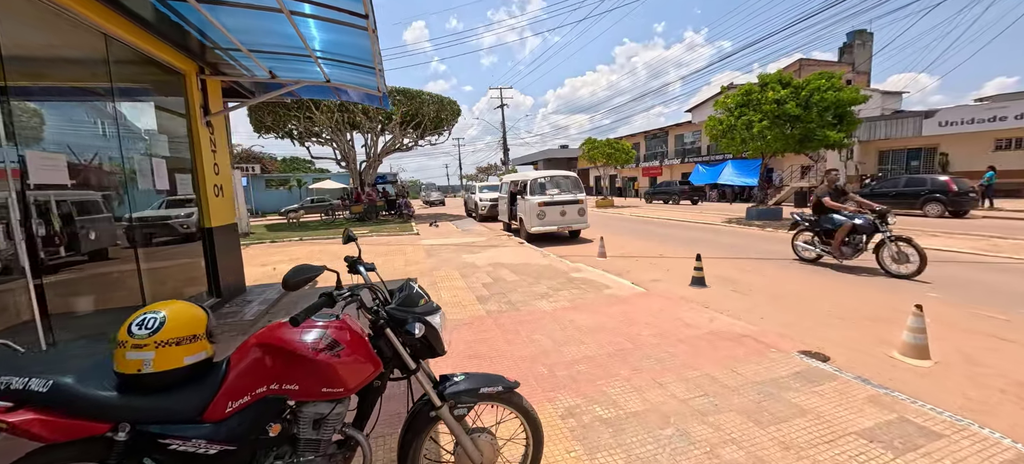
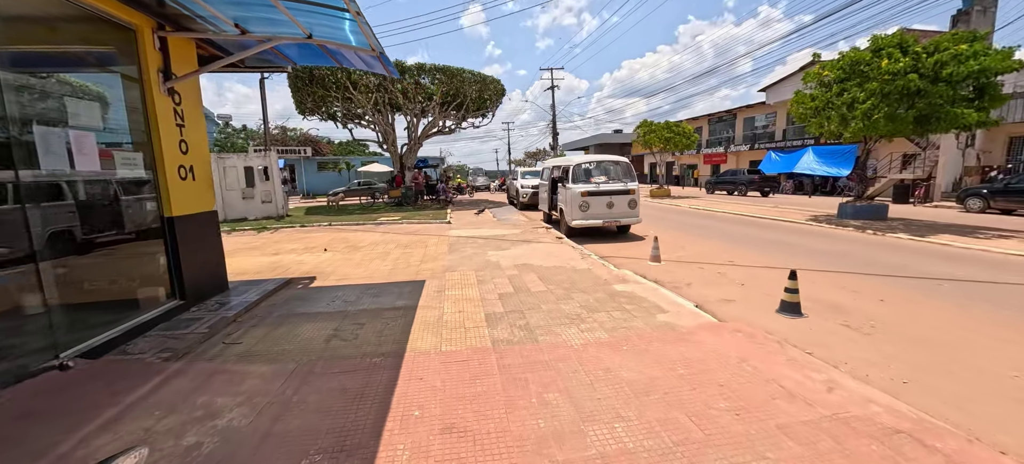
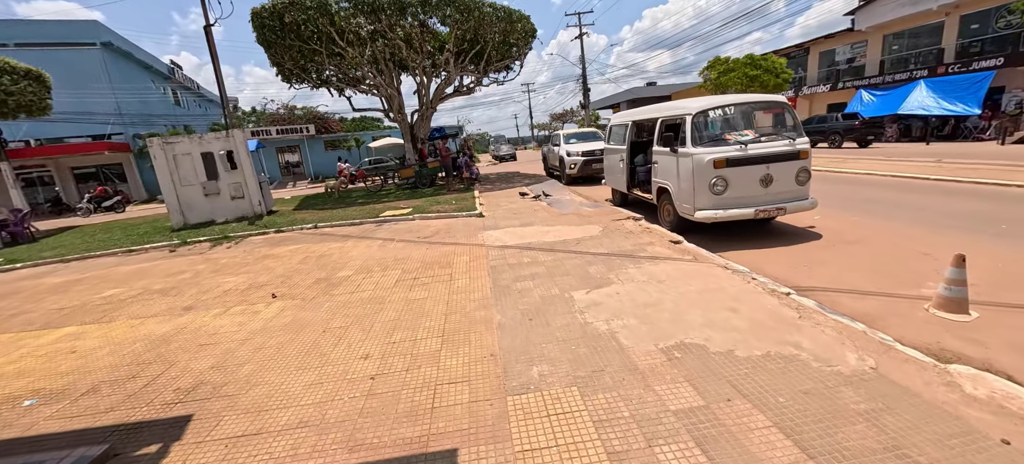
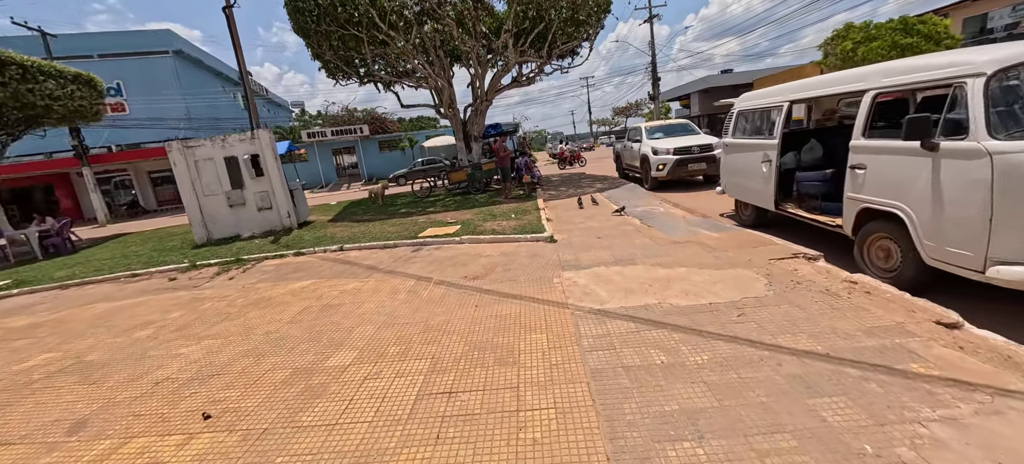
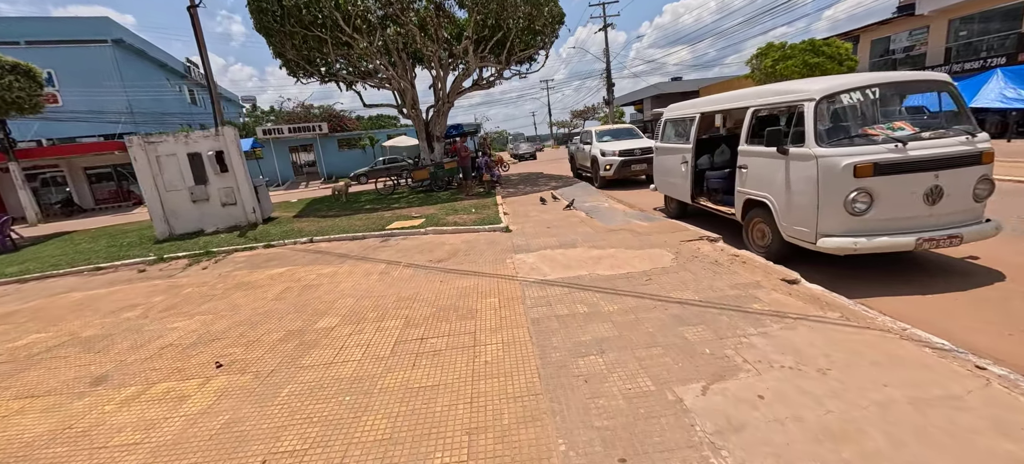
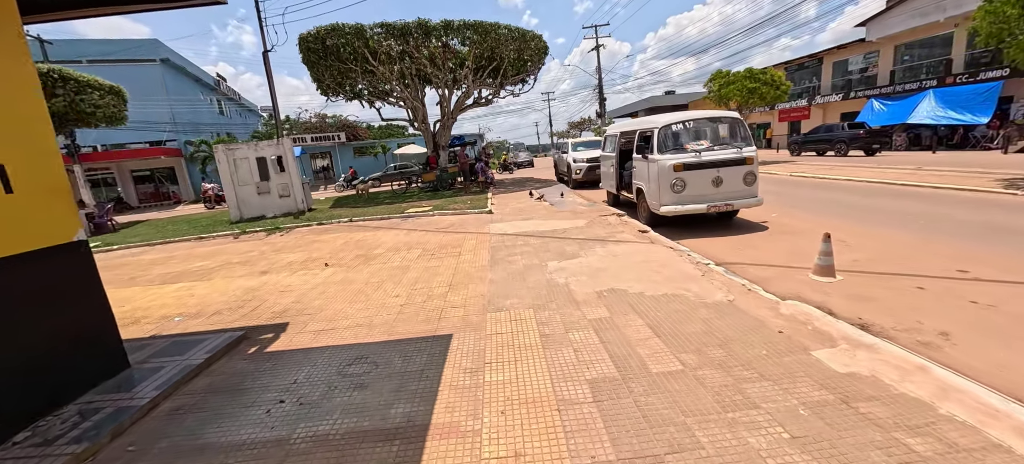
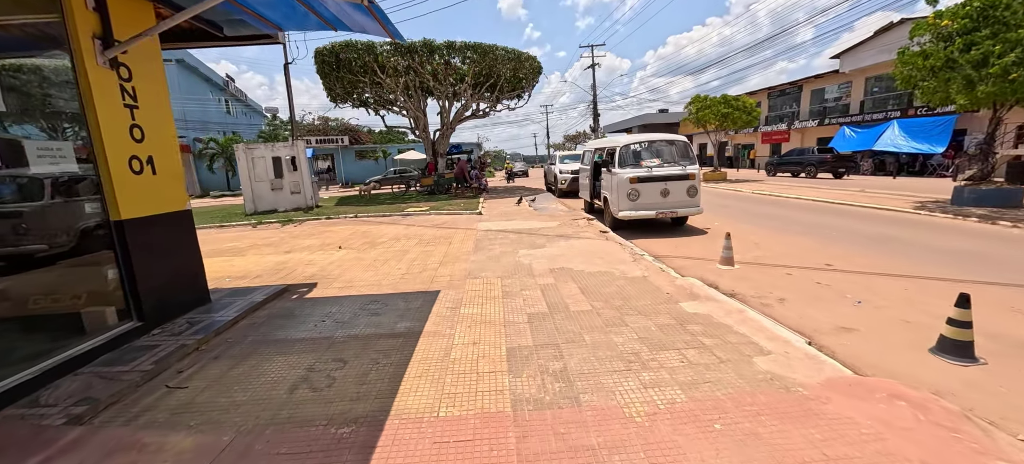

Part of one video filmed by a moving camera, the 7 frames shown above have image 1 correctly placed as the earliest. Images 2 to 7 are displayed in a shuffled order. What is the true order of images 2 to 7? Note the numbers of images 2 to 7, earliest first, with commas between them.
2, 7, 6, 3, 5, 4
